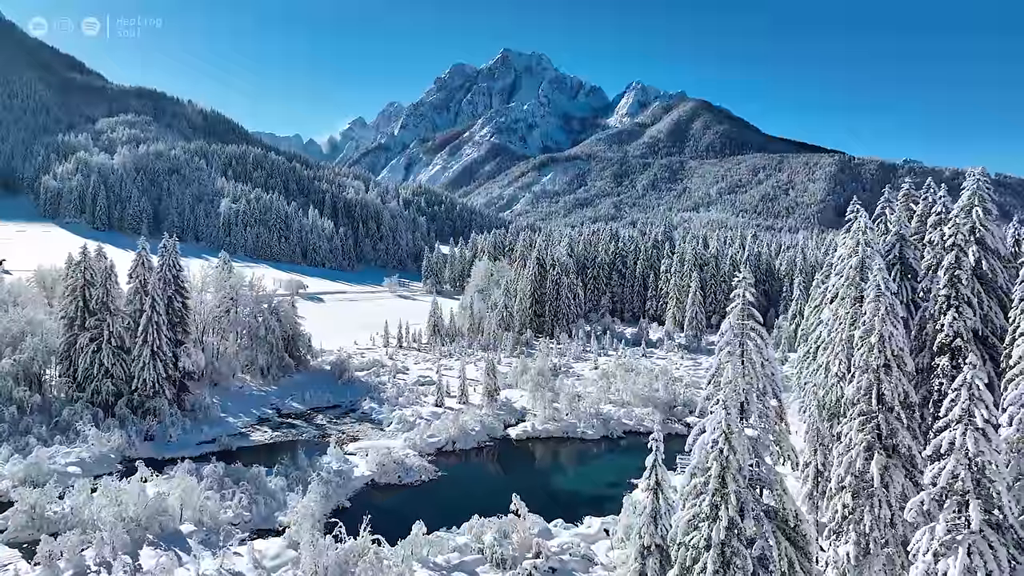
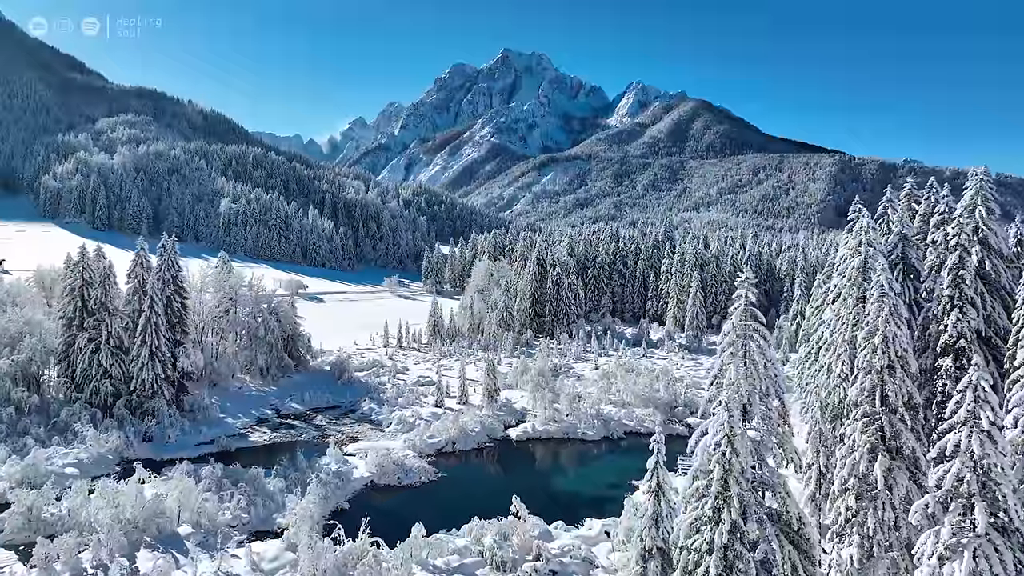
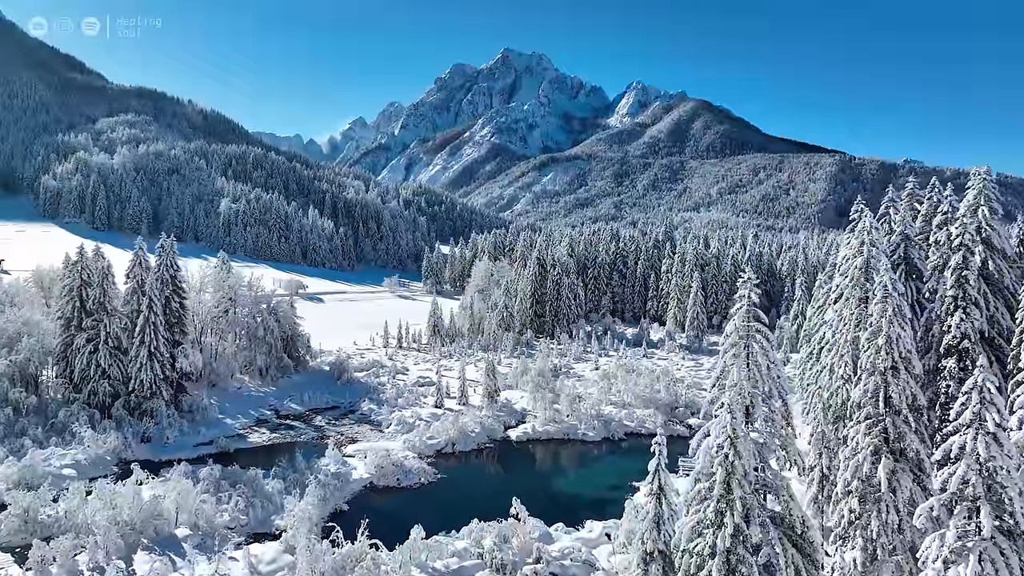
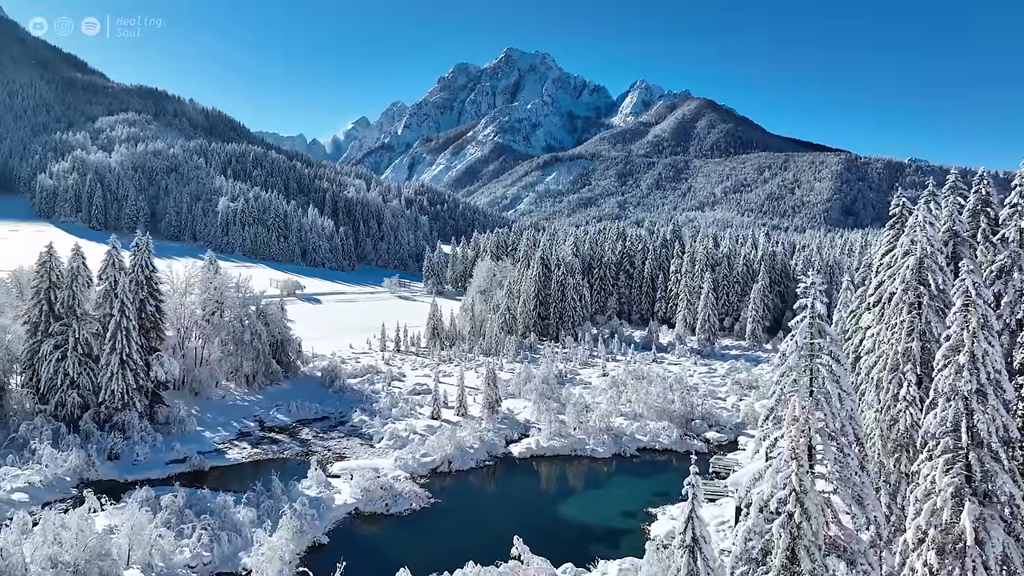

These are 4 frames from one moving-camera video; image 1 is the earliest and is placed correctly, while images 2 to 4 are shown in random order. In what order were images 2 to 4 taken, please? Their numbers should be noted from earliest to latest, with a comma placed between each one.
2, 3, 4
